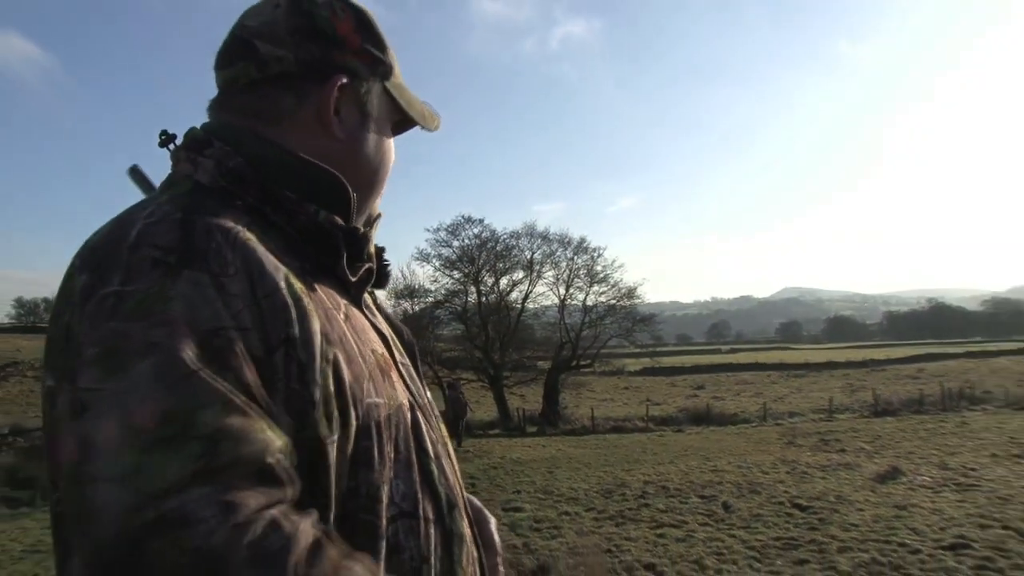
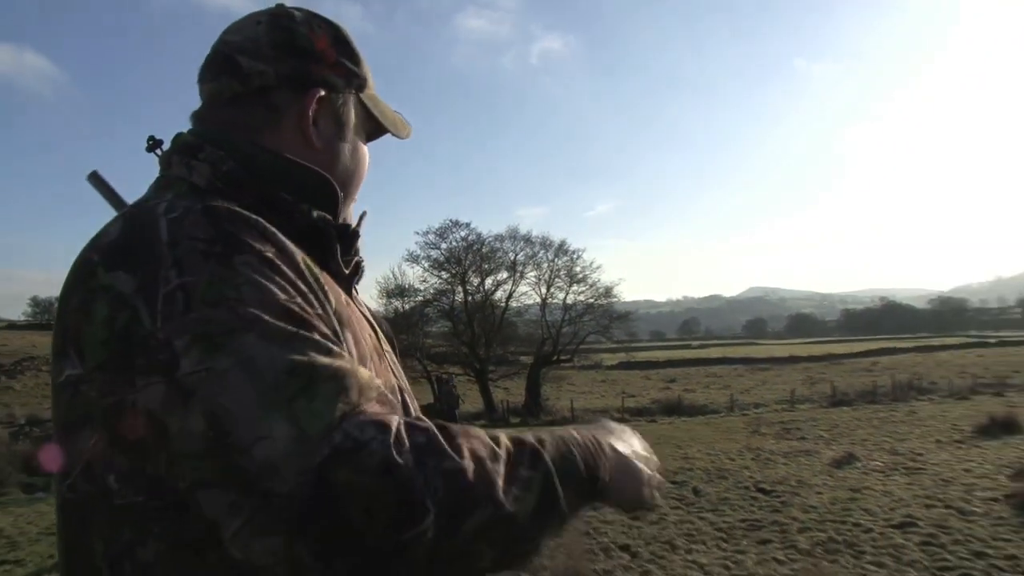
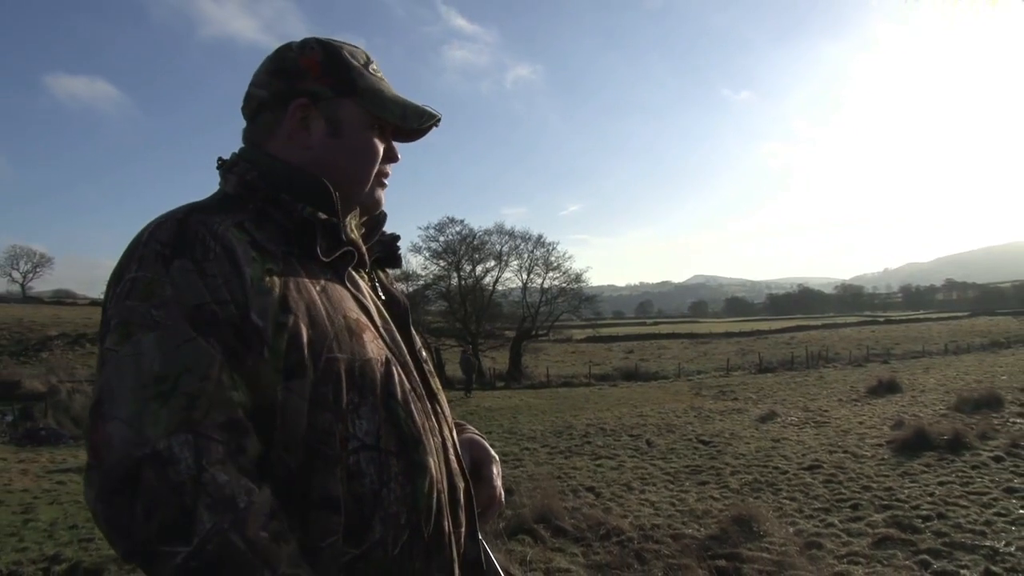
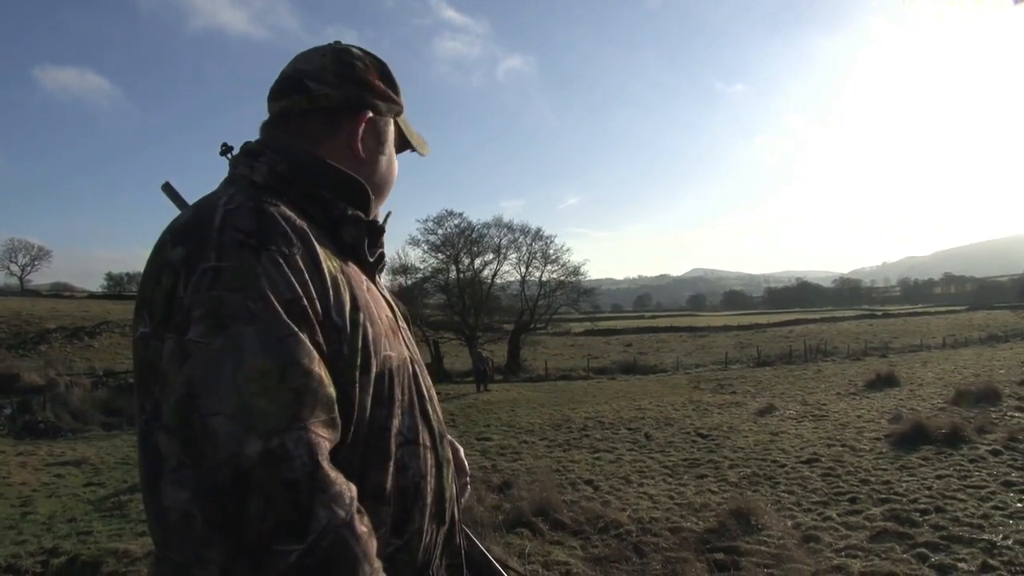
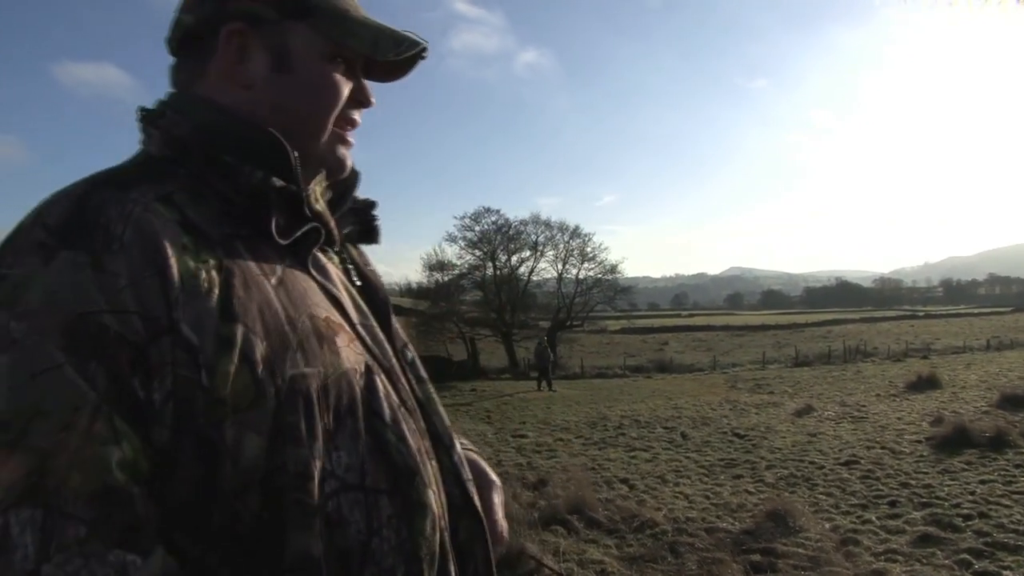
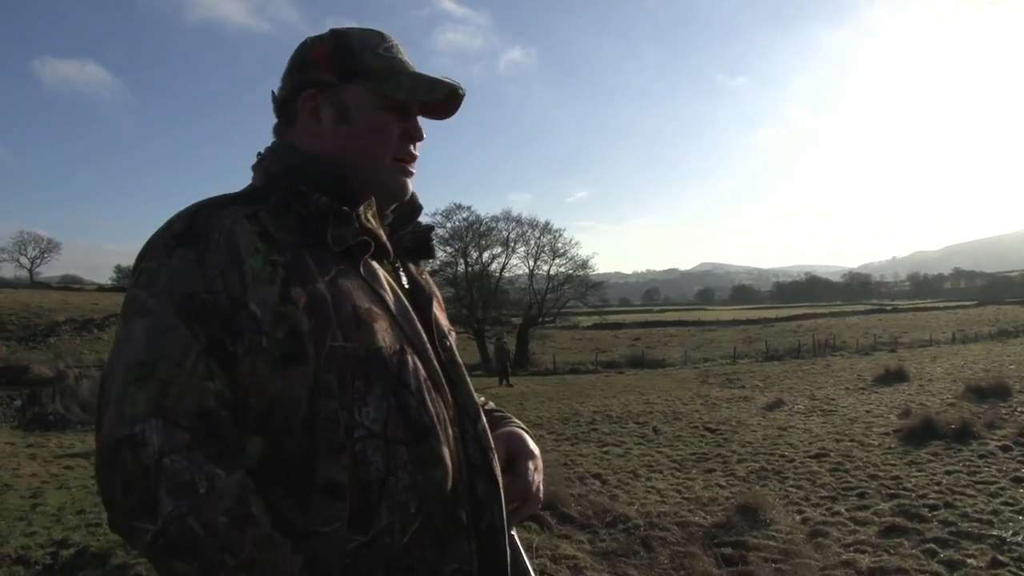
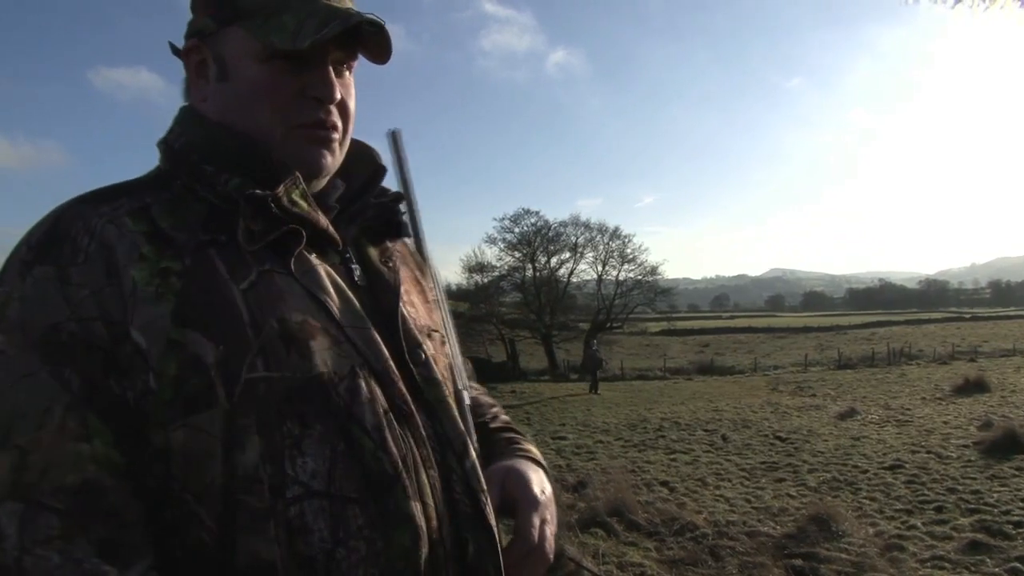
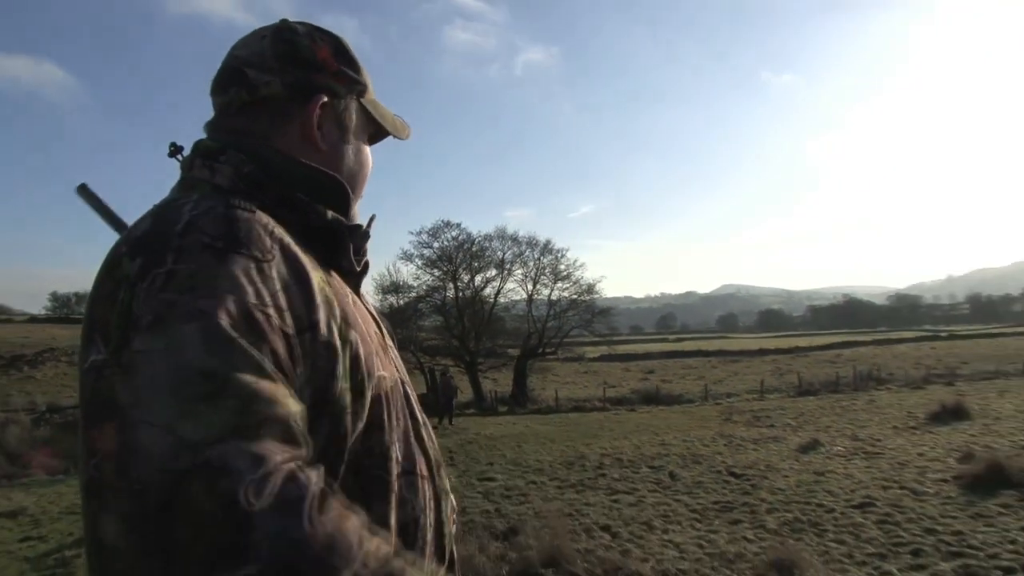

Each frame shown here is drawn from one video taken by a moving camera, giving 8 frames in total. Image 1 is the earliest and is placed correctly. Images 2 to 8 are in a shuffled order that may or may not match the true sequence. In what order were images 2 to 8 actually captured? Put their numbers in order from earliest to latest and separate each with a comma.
2, 8, 3, 4, 6, 5, 7
